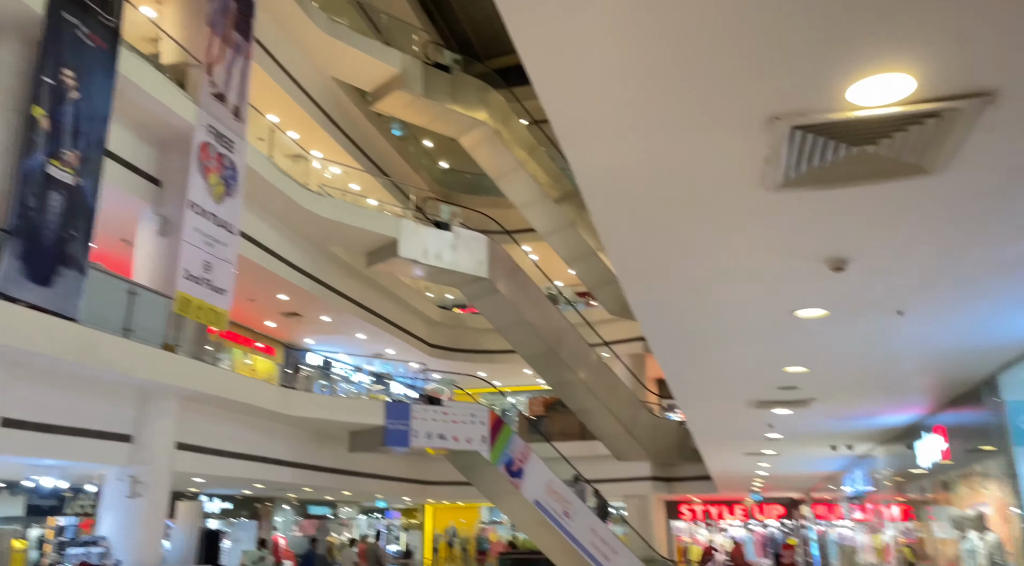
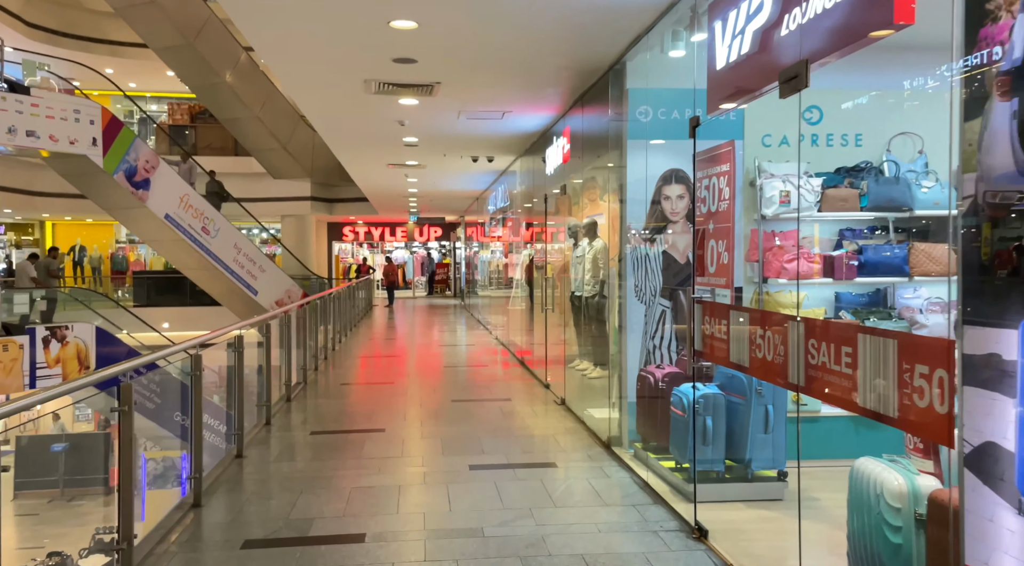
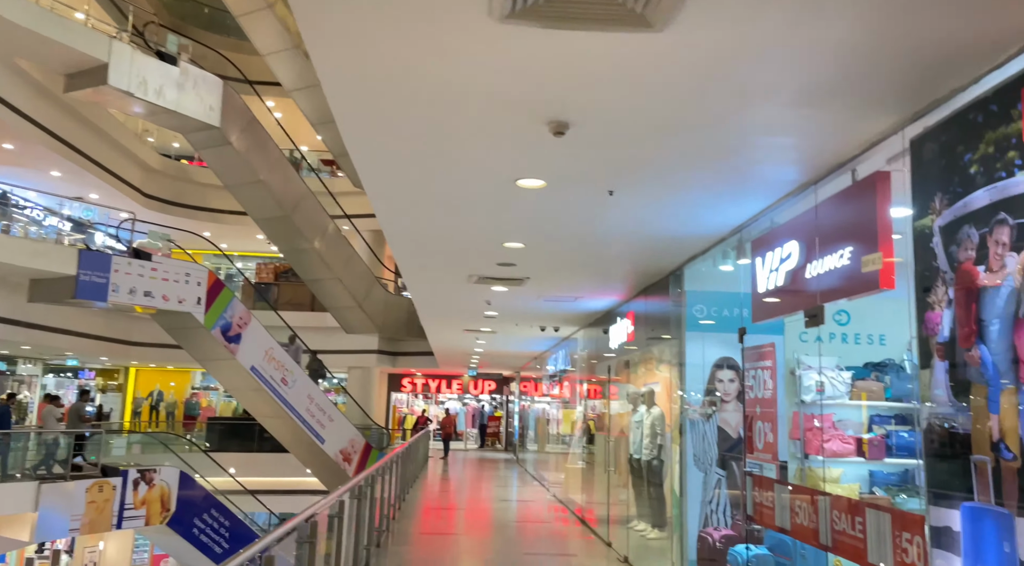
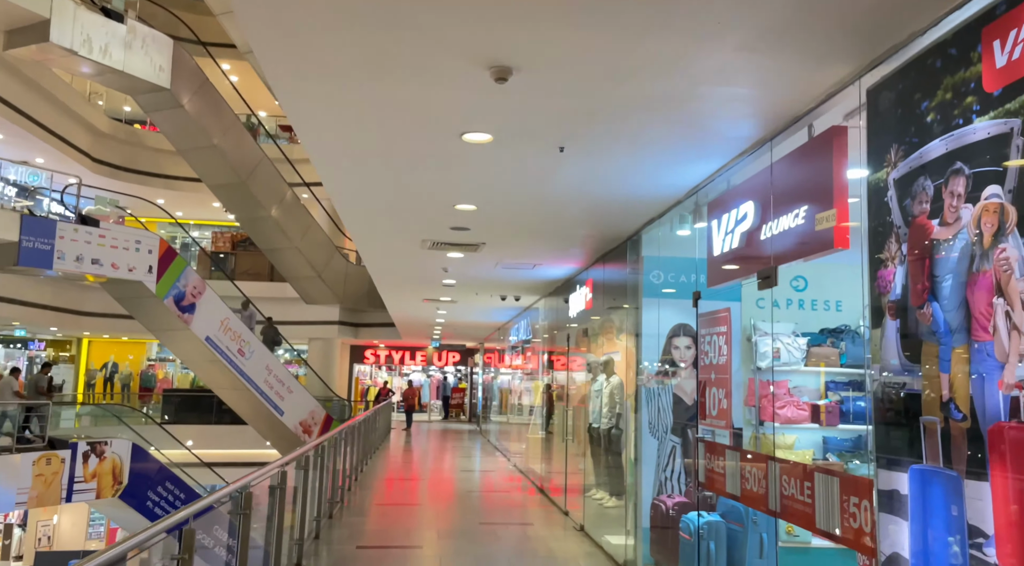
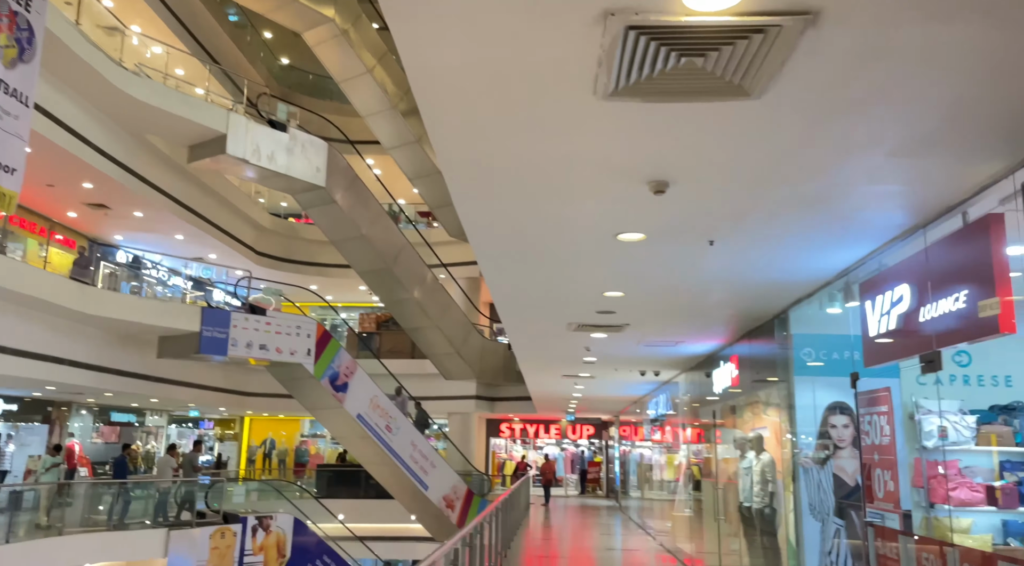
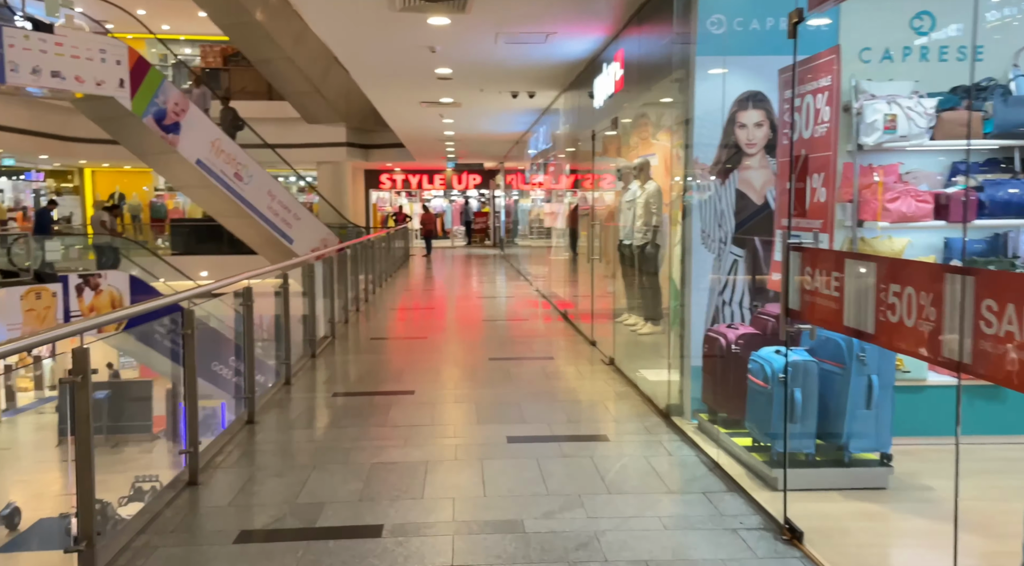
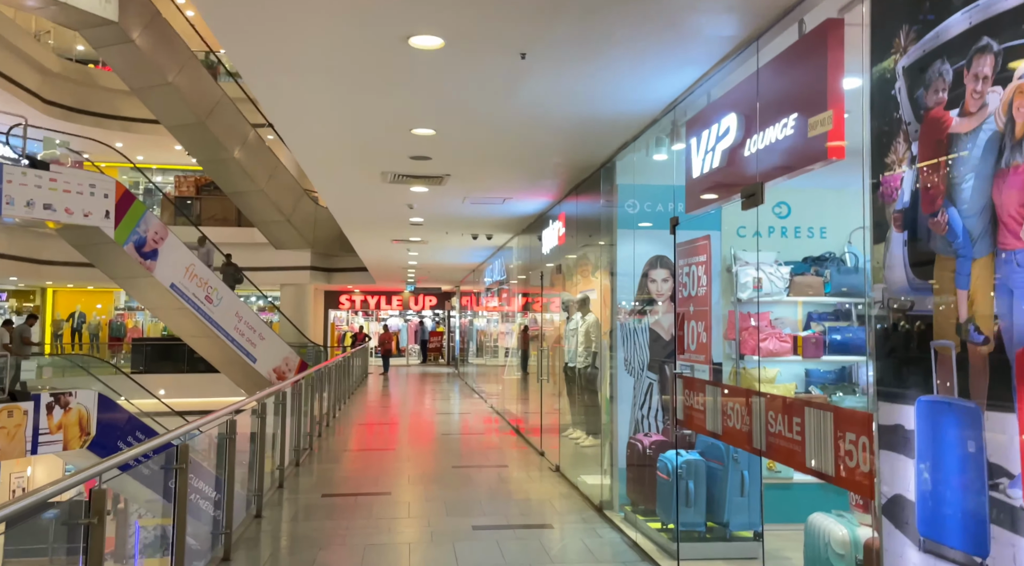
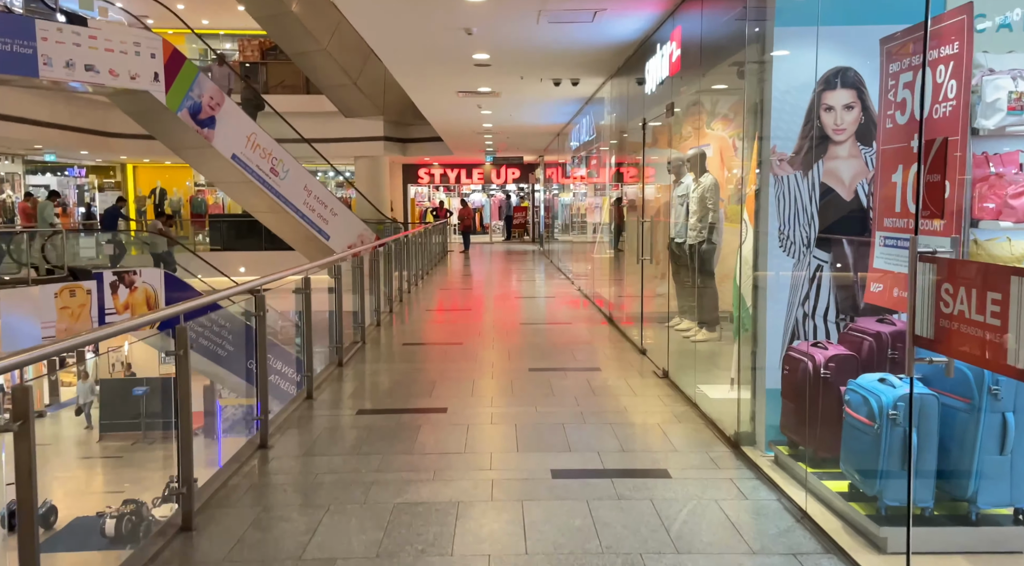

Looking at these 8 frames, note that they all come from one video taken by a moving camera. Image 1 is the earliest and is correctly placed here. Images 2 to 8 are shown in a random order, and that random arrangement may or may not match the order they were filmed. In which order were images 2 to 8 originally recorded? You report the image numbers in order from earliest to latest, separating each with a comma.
5, 3, 4, 7, 2, 6, 8
